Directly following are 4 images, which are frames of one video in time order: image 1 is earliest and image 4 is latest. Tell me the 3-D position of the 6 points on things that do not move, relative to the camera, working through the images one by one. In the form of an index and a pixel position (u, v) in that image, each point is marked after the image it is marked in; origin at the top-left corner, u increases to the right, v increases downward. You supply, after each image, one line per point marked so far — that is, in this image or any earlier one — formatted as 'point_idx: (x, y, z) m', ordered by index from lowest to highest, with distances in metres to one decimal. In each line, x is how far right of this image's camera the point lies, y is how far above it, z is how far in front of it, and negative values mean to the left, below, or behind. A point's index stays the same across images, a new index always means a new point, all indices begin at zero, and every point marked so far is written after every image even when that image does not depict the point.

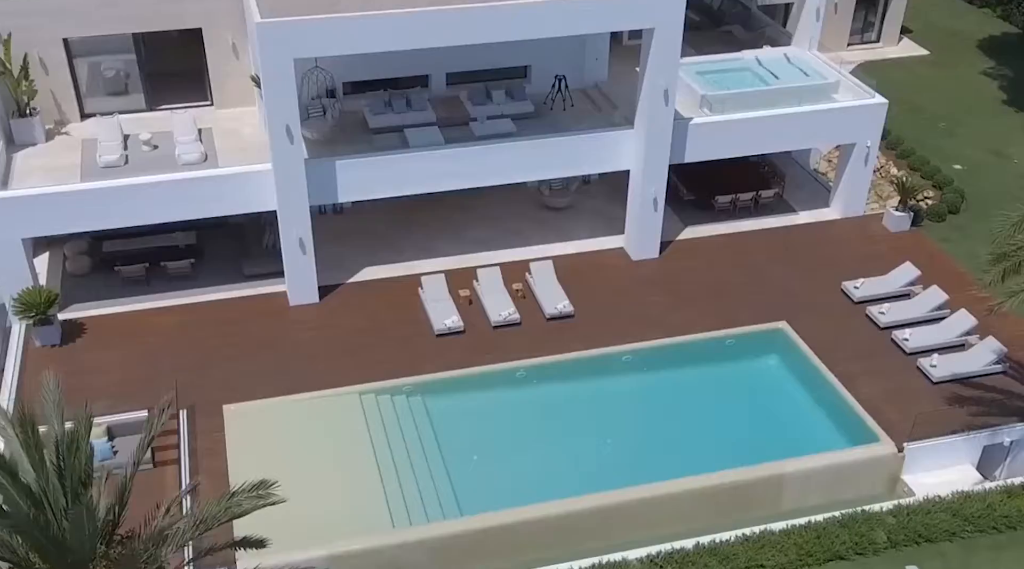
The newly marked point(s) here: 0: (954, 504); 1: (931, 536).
0: (+7.9, -3.9, +19.6) m
1: (+7.3, -4.3, +19.0) m
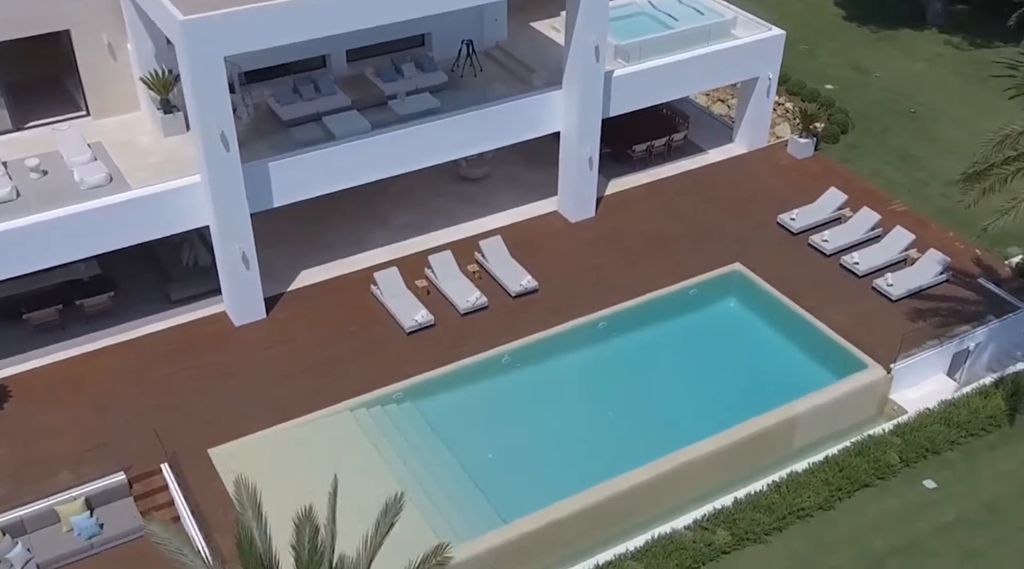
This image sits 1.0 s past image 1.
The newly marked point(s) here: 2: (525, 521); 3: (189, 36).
0: (+8.1, -2.4, +20.5) m
1: (+7.7, -2.9, +19.9) m
2: (+0.4, -3.9, +17.7) m
3: (-5.2, +4.0, +18.0) m
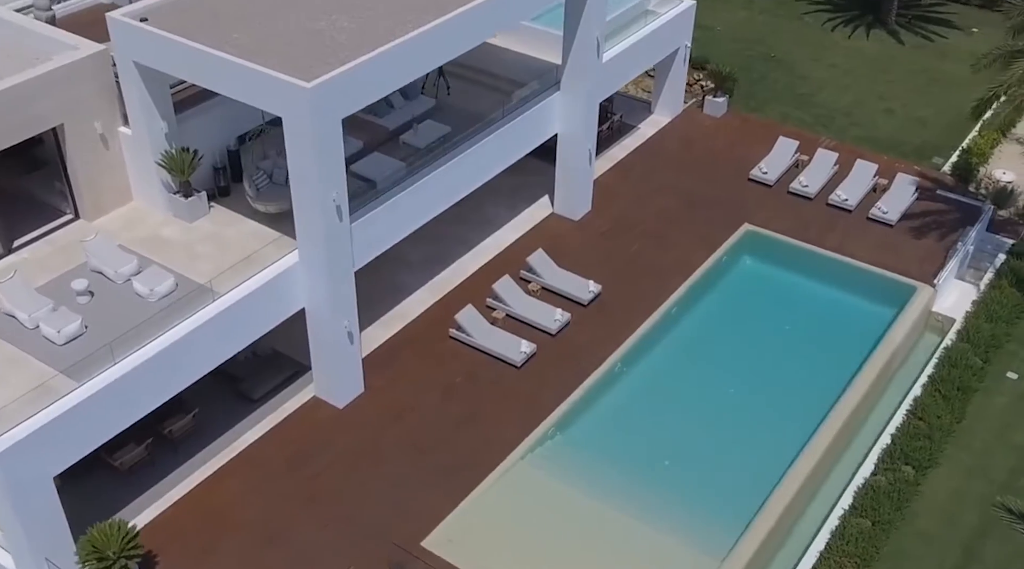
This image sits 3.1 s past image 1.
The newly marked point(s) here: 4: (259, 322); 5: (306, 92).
0: (+9.9, -0.6, +23.1) m
1: (+9.9, -1.2, +22.4) m
2: (+4.1, -3.8, +18.0) m
3: (-2.9, +2.6, +16.0) m
4: (-4.1, -0.6, +17.7) m
5: (-3.0, +2.8, +15.8) m
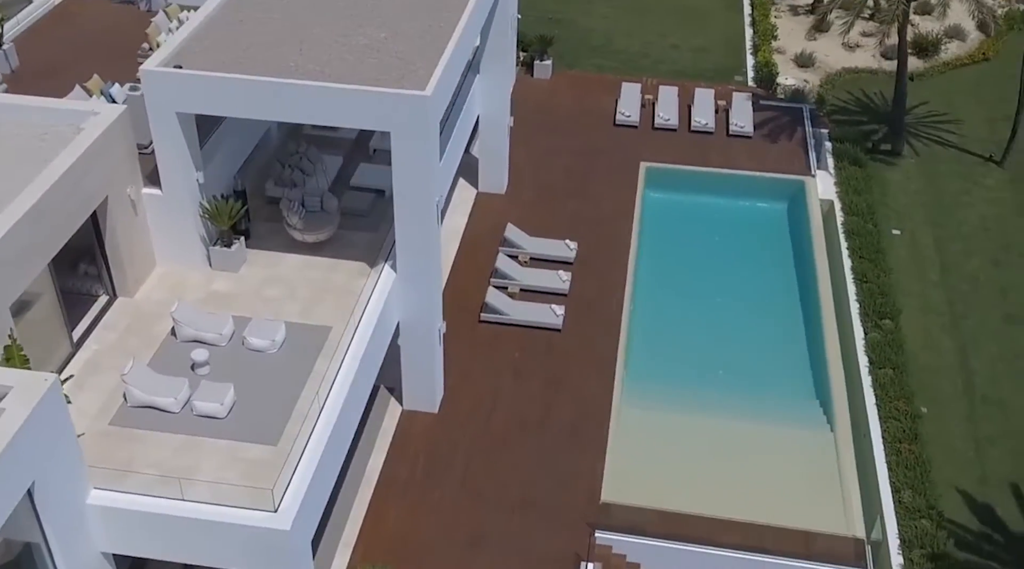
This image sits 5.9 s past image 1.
0: (+8.5, +2.4, +27.5) m
1: (+8.9, +1.8, +26.9) m
2: (+5.9, -2.0, +20.9) m
3: (-1.3, +2.5, +16.2) m
4: (-2.1, -1.0, +17.5) m
5: (-1.3, +2.7, +16.0) m
